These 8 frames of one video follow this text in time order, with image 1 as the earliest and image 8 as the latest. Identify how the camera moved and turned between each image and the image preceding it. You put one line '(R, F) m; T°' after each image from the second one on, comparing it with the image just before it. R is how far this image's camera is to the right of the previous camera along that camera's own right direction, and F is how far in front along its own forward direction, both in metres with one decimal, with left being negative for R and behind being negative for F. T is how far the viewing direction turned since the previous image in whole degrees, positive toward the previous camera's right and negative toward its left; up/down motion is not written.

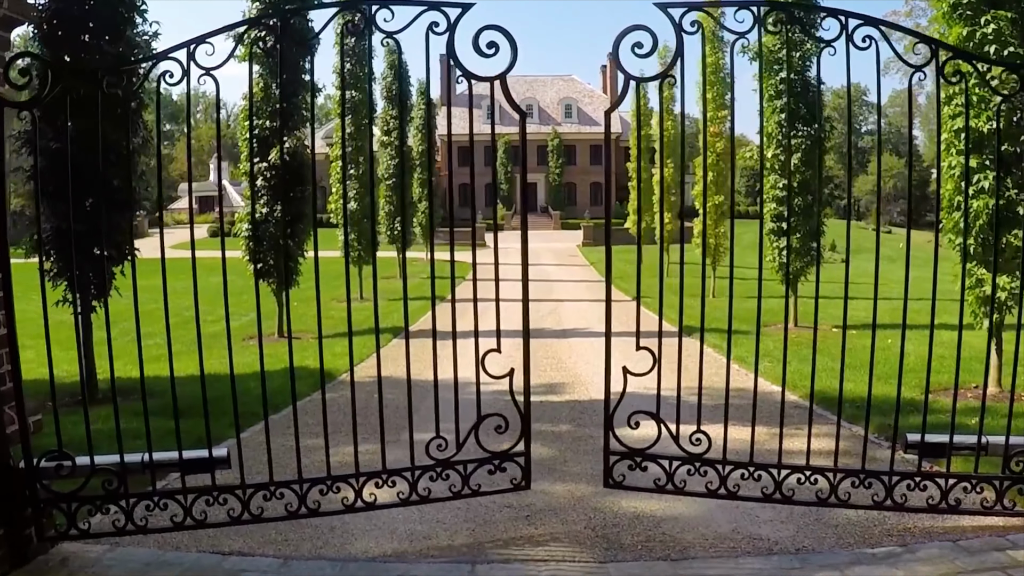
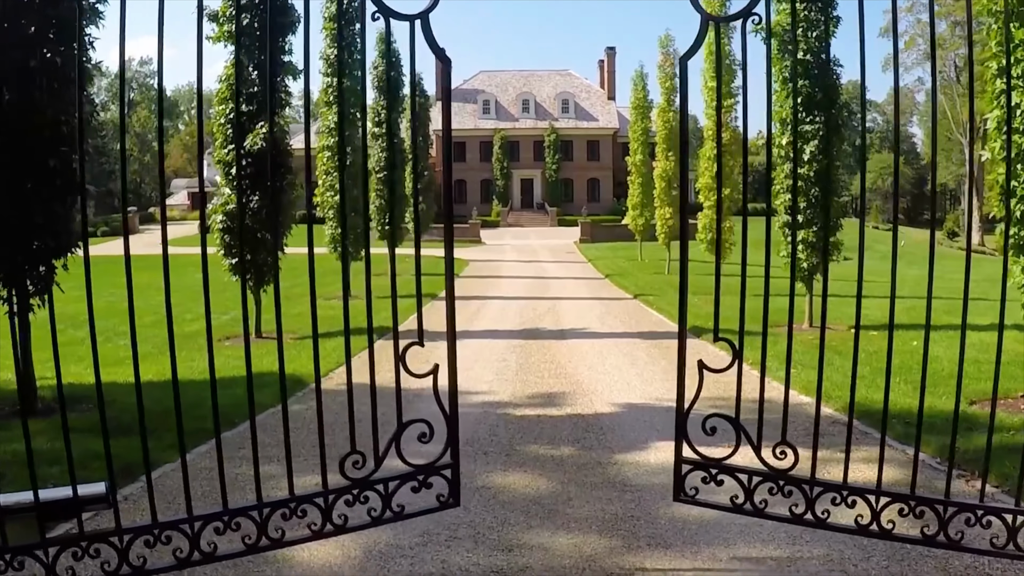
(0.0, +1.0) m; 0°
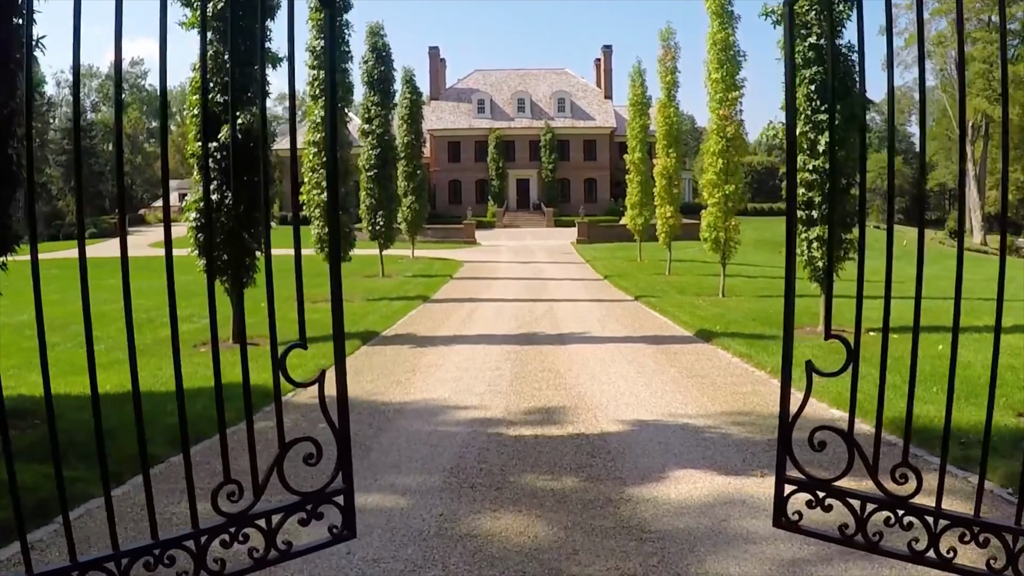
(0.0, +0.8) m; 0°
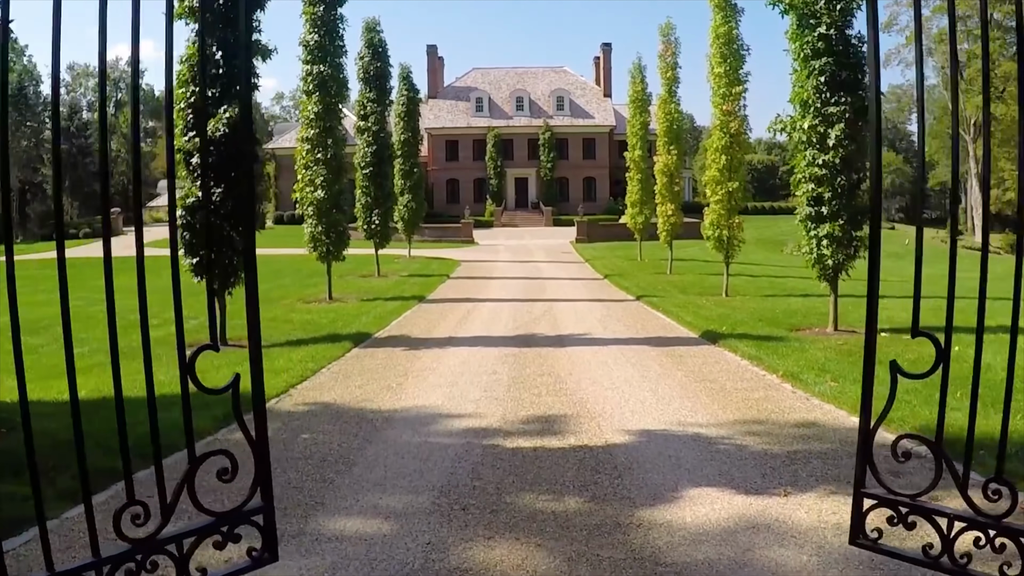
(0.0, +0.4) m; 0°
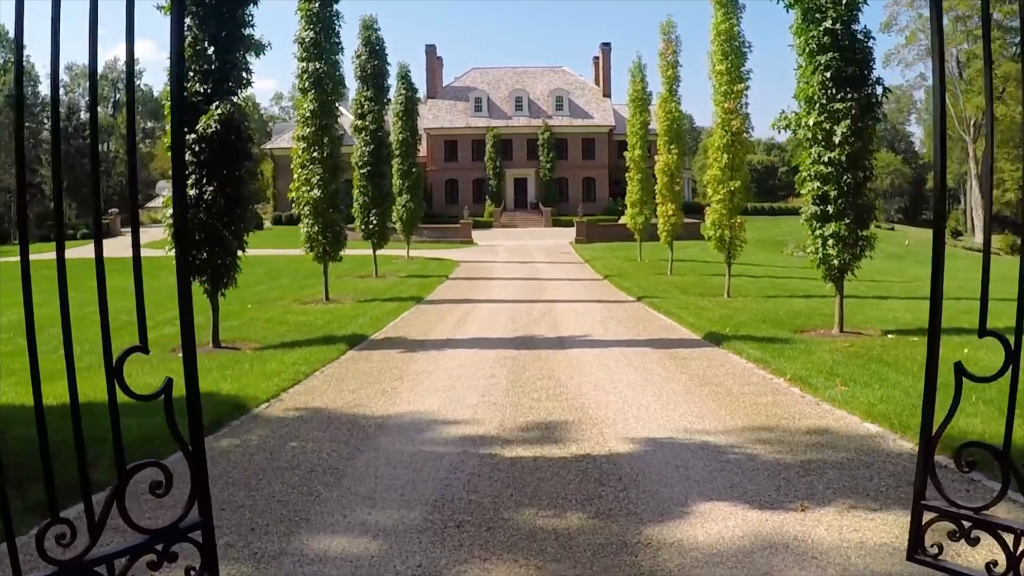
(0.0, +0.3) m; 0°
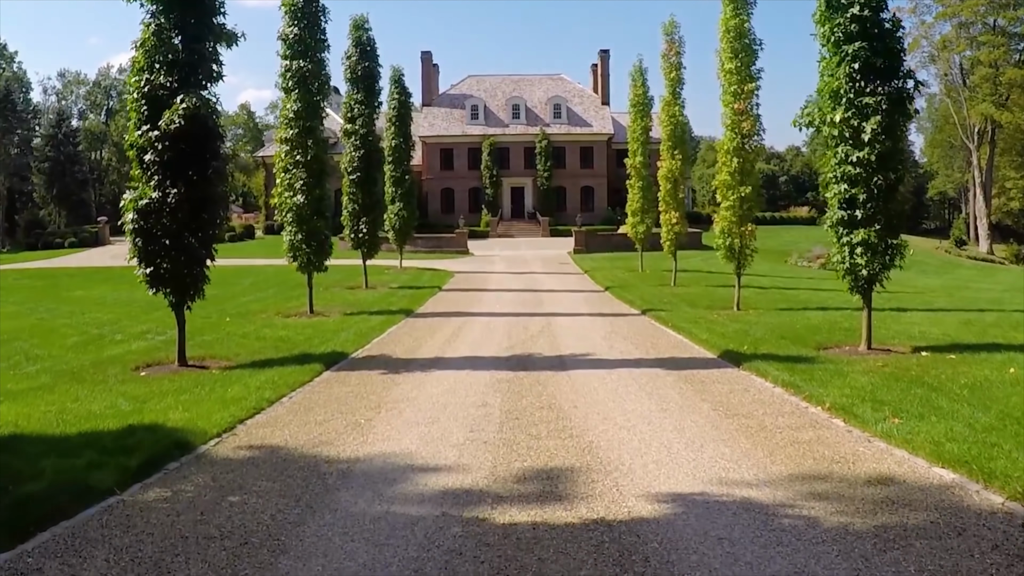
(0.0, +1.1) m; 0°
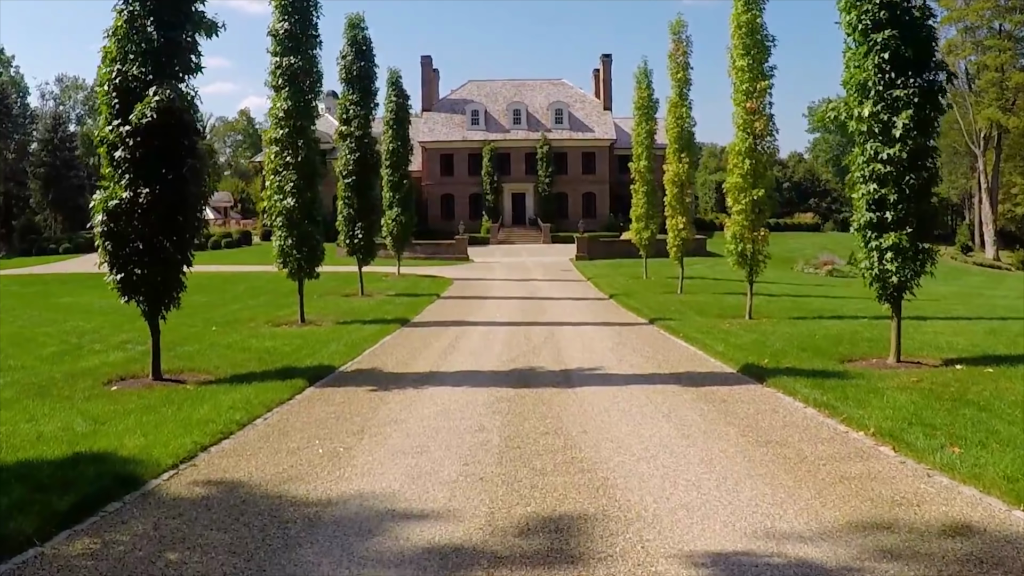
(0.0, +0.8) m; 0°
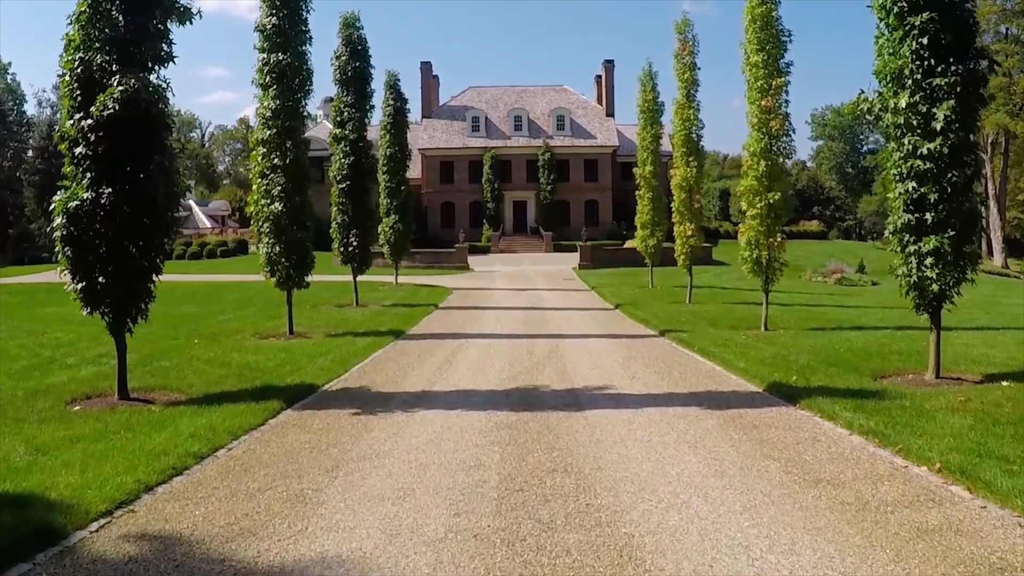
(0.0, +0.9) m; 0°
